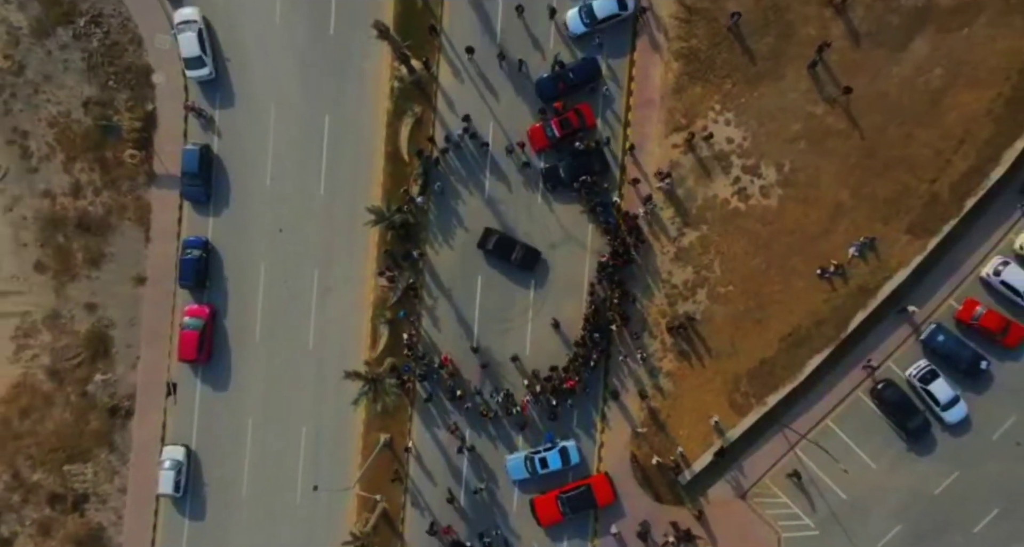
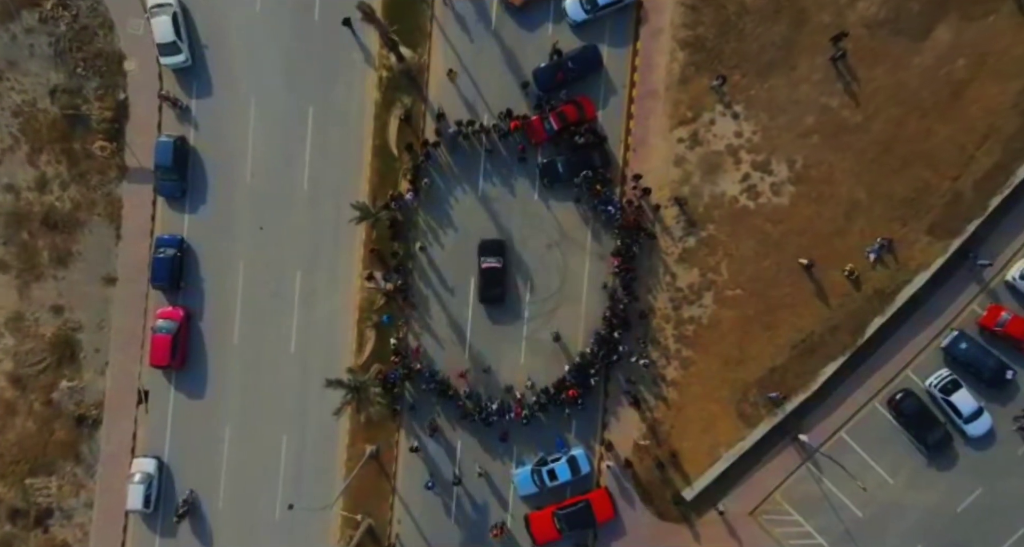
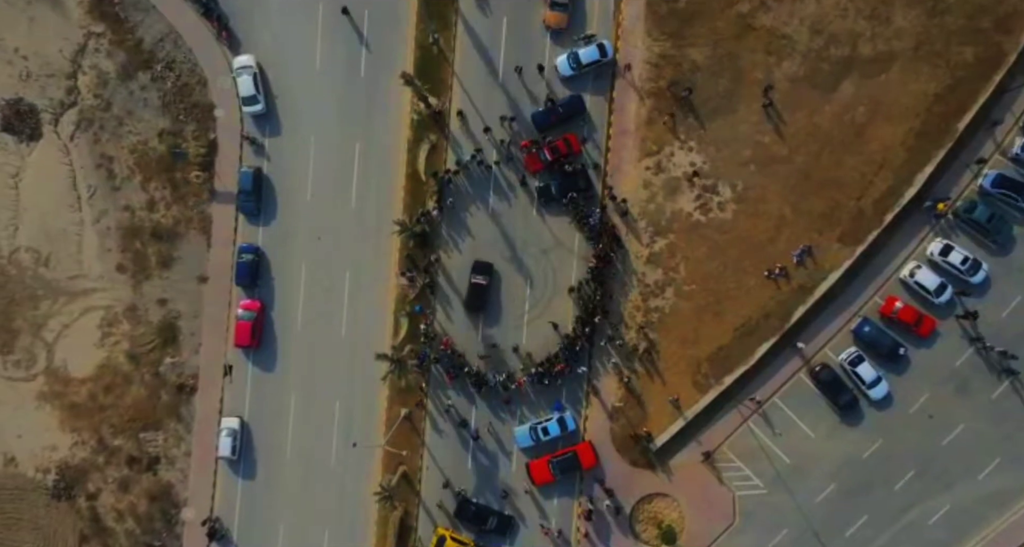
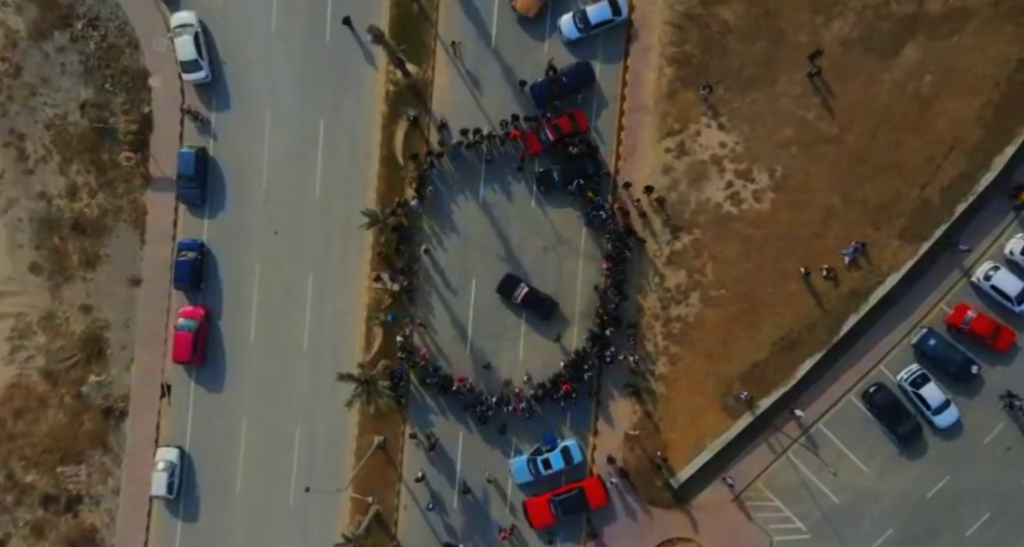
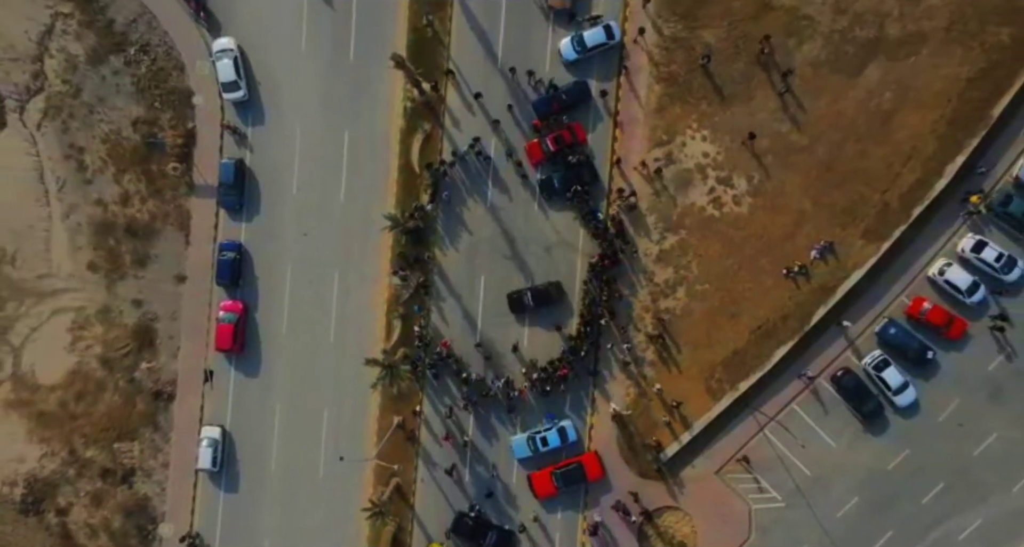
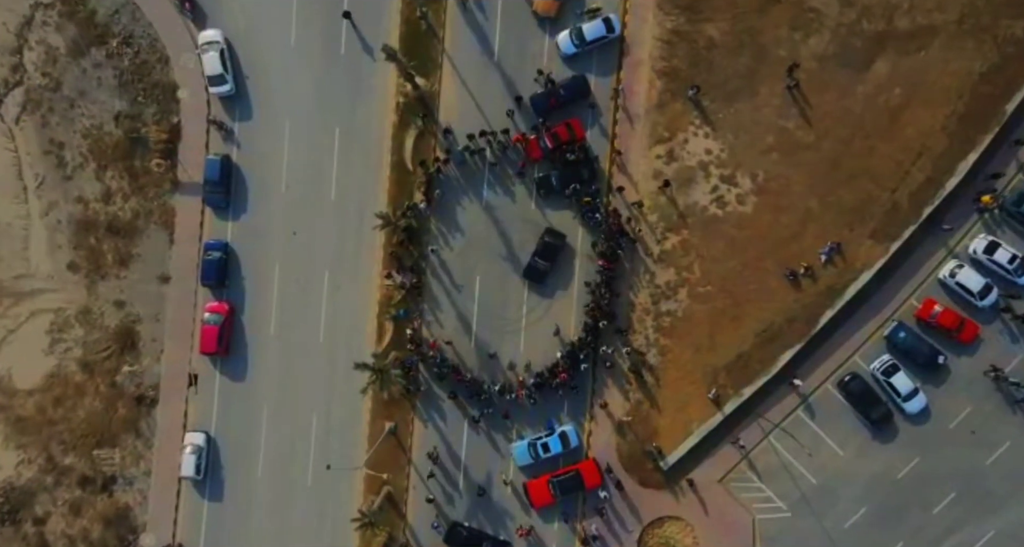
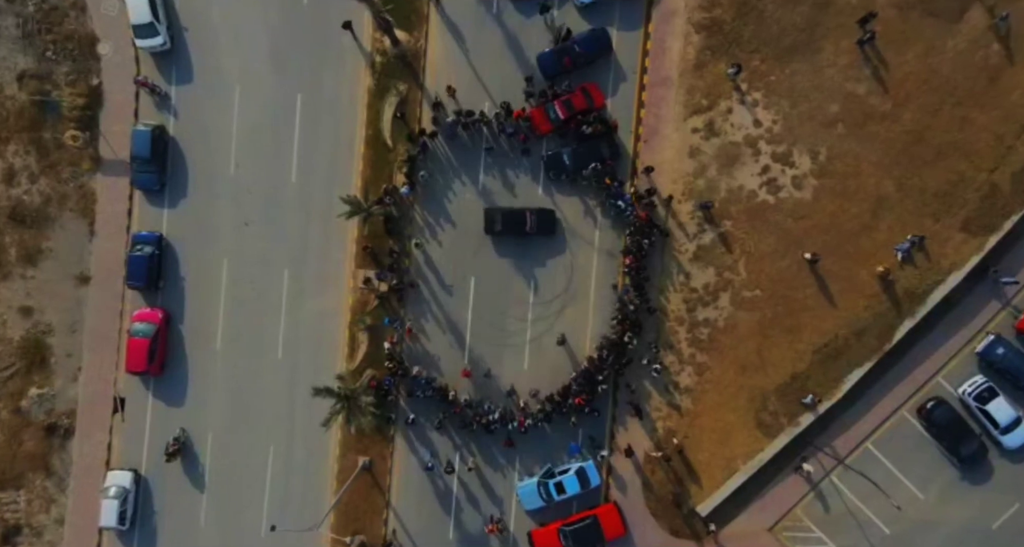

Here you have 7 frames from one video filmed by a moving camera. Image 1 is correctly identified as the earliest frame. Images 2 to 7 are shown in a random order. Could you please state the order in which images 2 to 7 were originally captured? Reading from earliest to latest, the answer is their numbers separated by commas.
5, 3, 6, 4, 2, 7
